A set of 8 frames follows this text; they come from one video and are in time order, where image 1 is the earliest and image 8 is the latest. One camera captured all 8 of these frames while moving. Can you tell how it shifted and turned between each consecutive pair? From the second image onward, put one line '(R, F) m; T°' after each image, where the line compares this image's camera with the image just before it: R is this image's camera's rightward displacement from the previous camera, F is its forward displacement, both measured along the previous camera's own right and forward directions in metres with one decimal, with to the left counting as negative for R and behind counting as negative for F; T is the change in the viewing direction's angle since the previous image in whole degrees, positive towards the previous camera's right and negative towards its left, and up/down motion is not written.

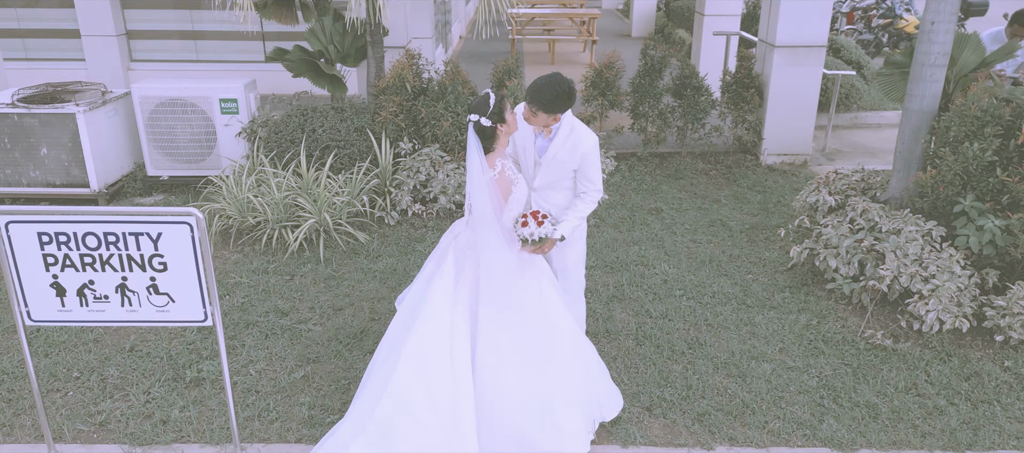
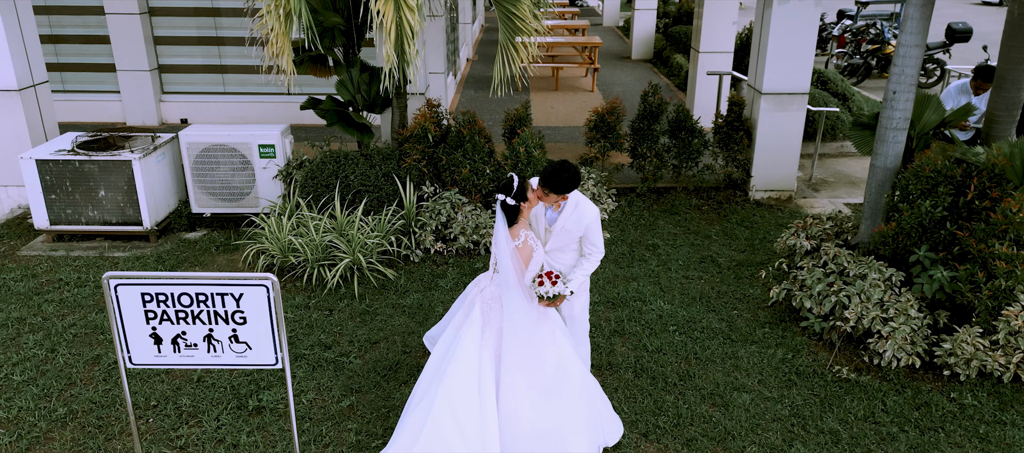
(-0.1, -0.5) m; 0°
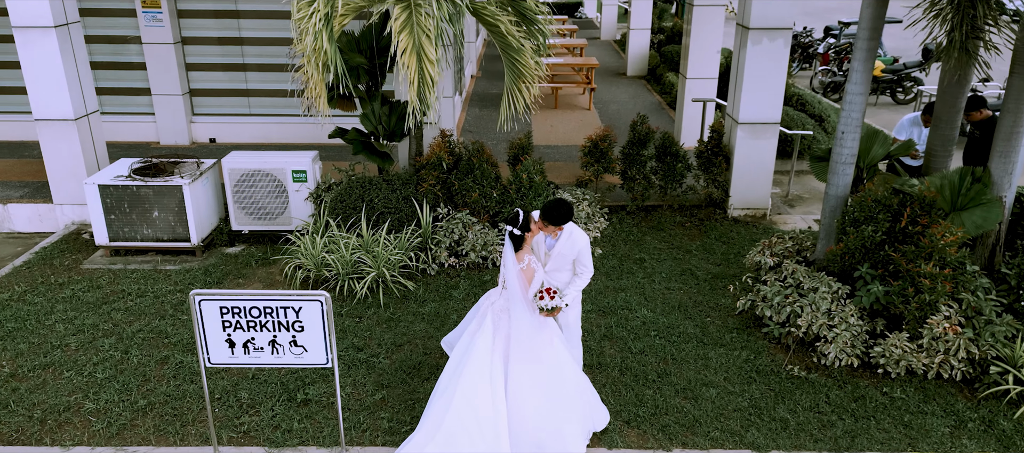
(0.0, -0.7) m; 0°
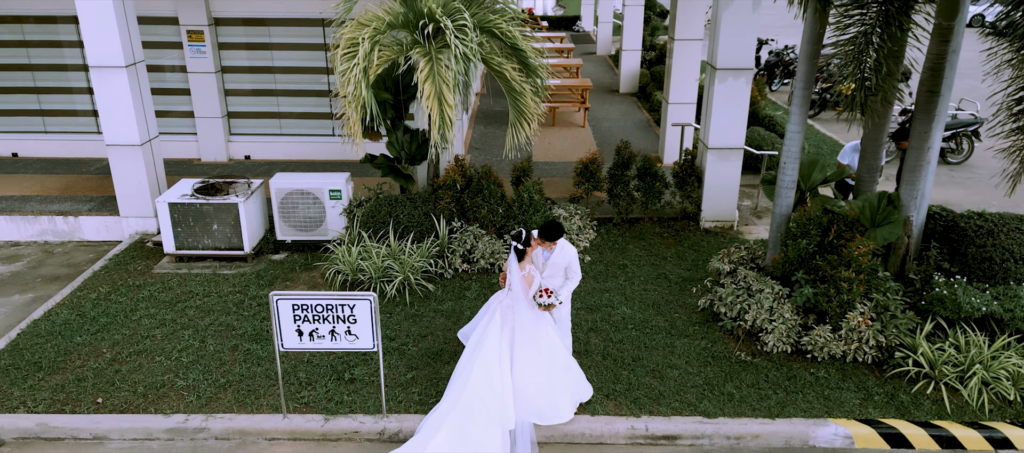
(0.0, -1.1) m; 0°
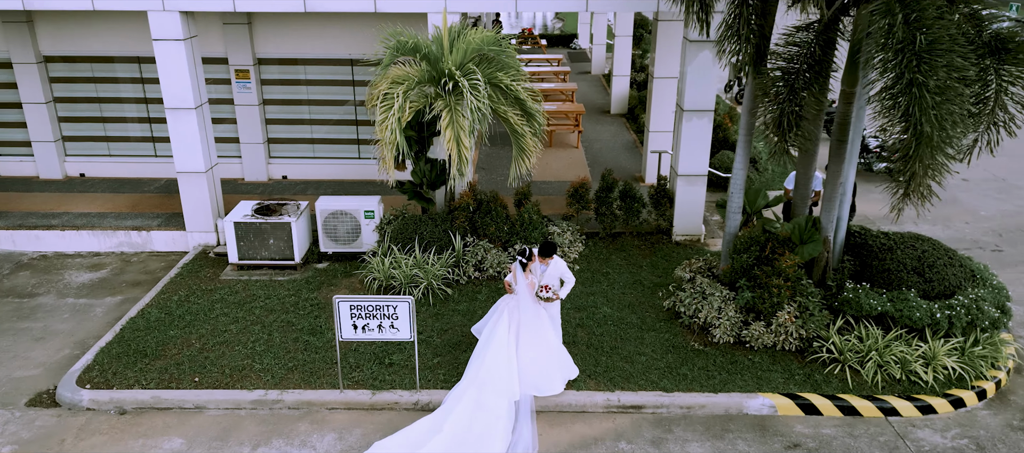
(0.0, -1.5) m; 0°
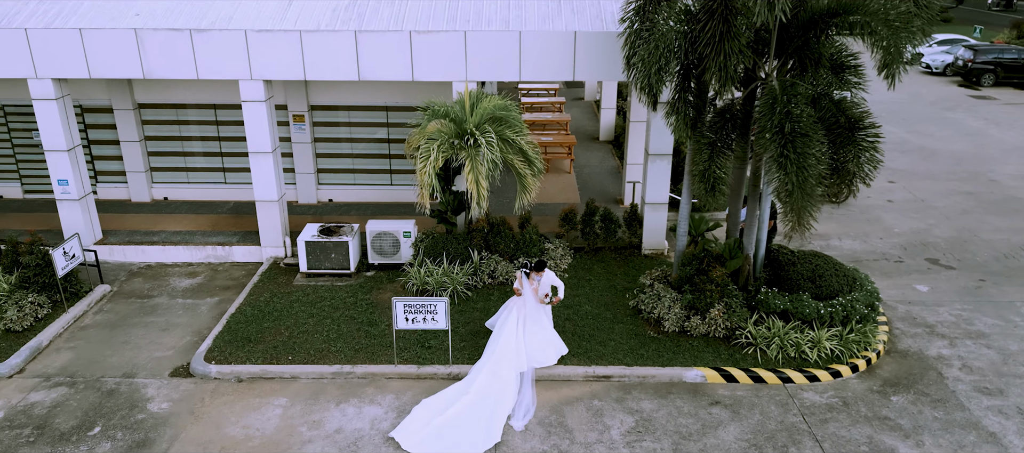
(-0.1, -2.6) m; 0°
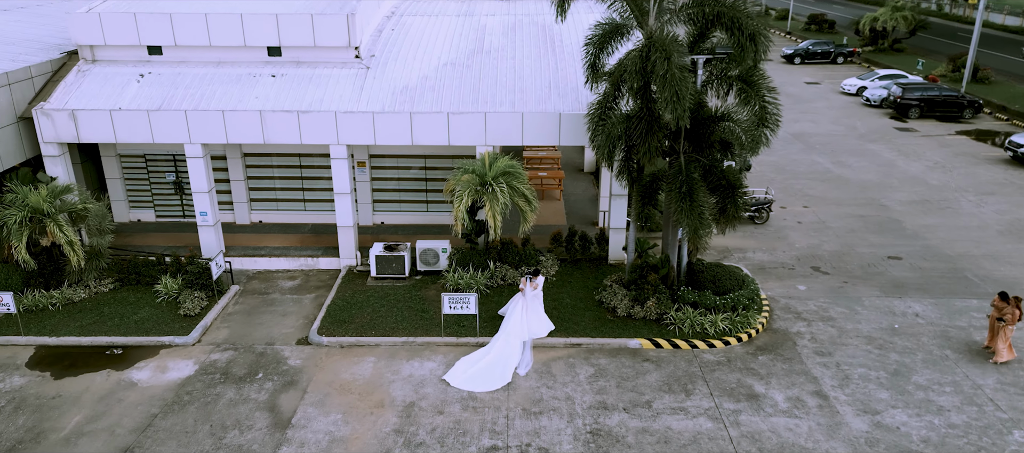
(-0.1, -5.0) m; 0°
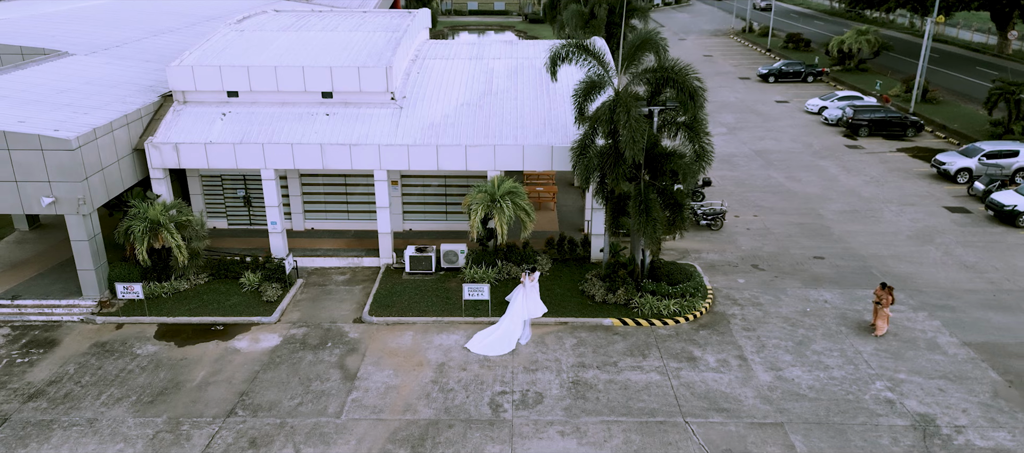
(-0.1, -4.6) m; 0°
